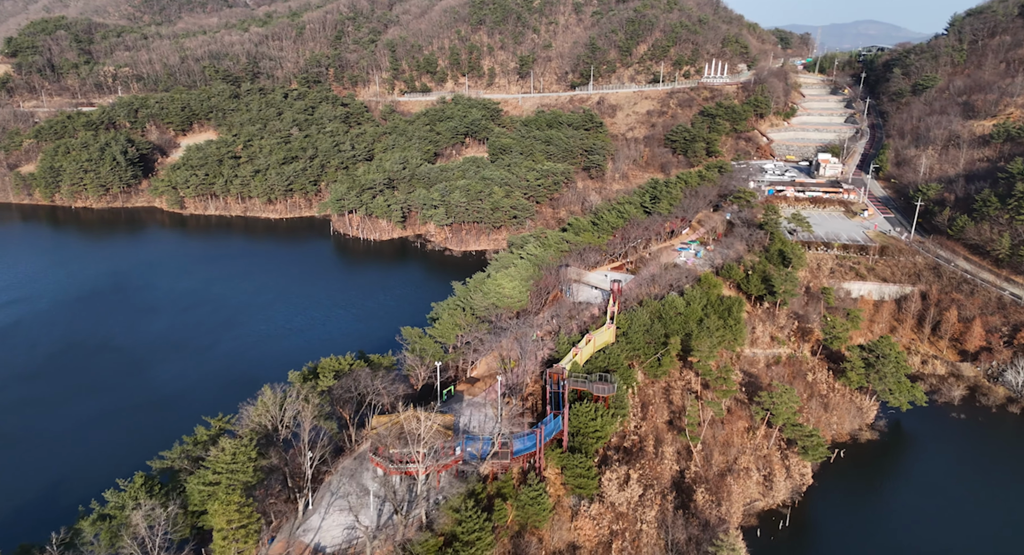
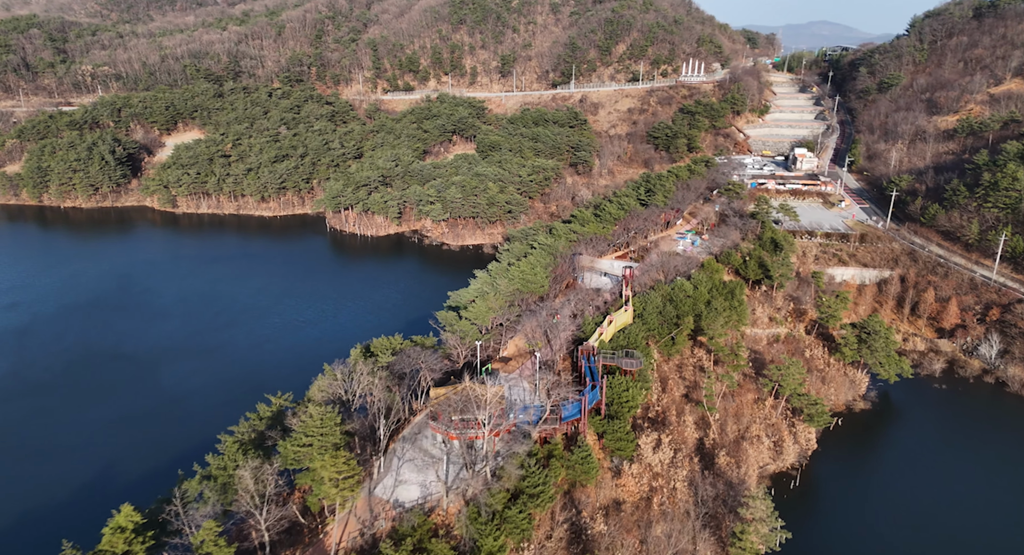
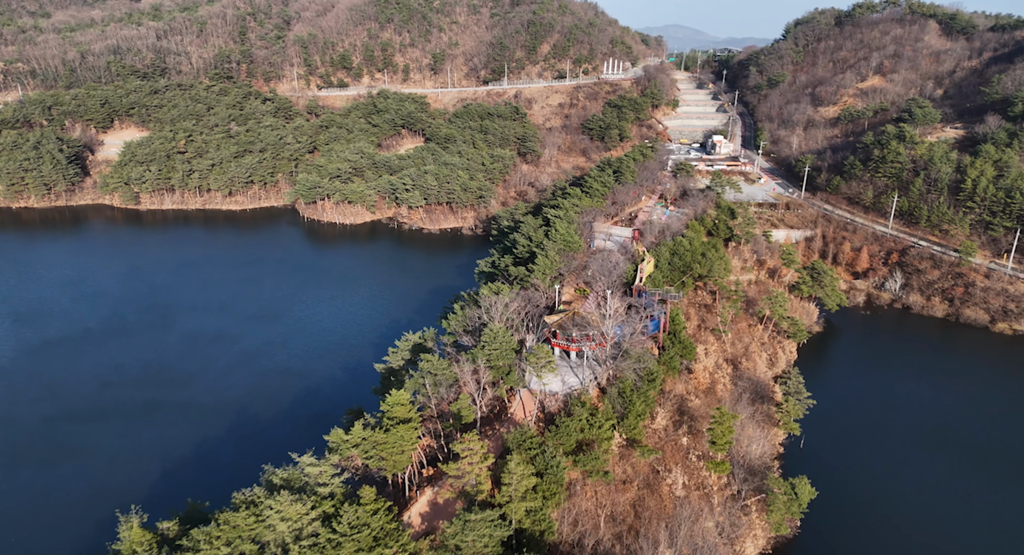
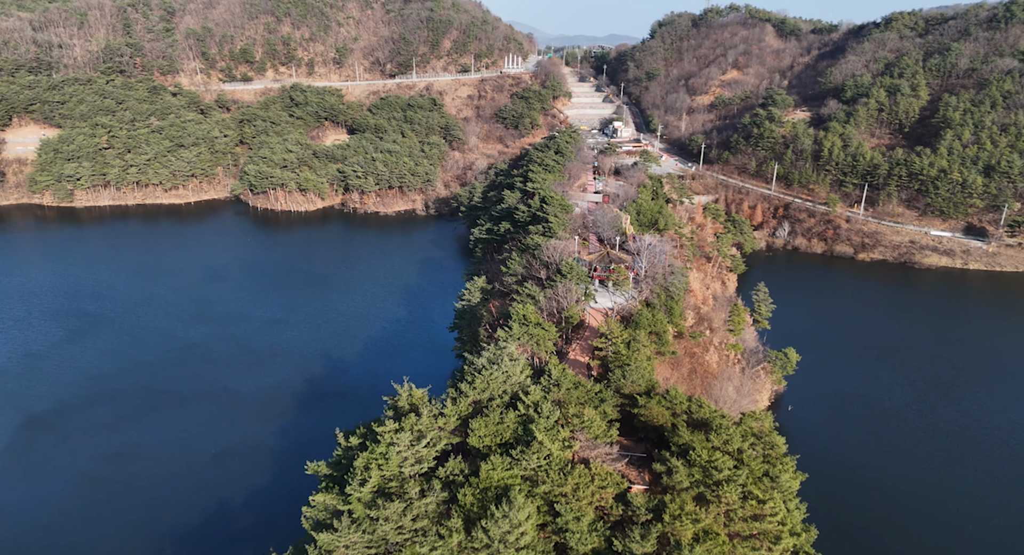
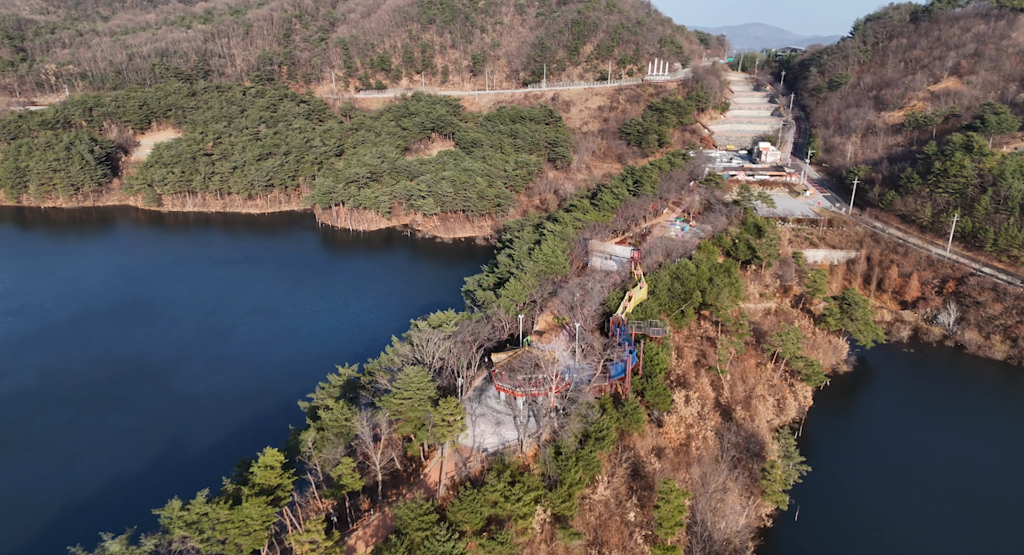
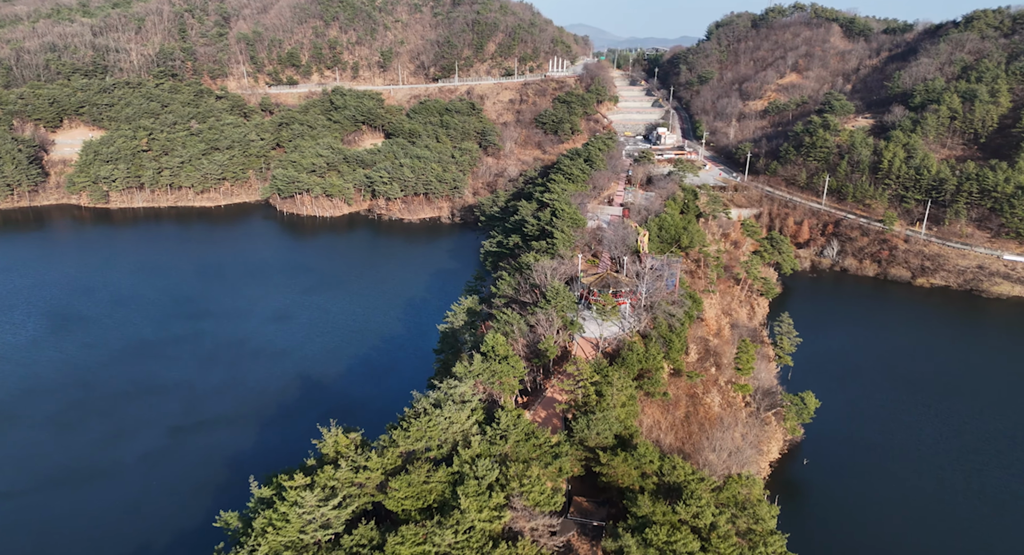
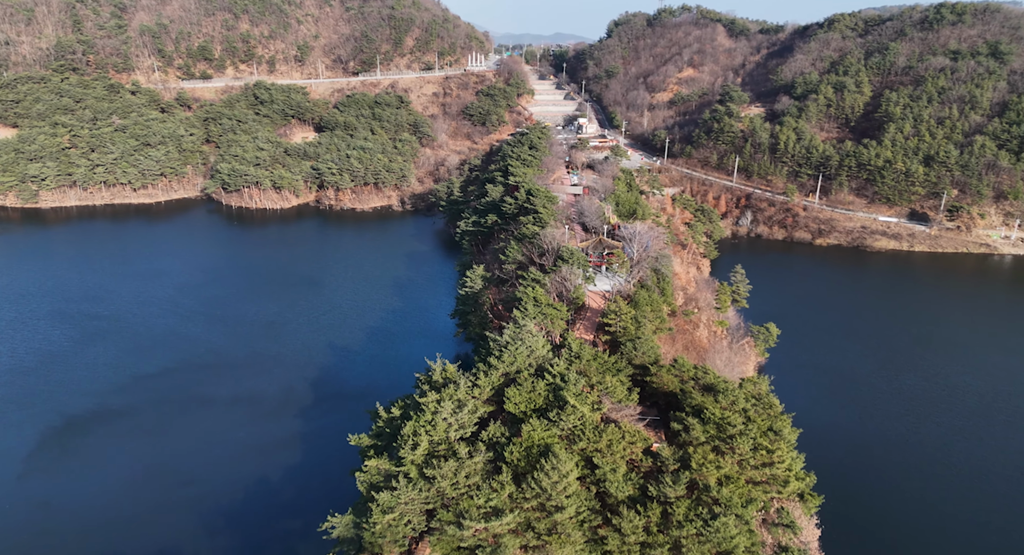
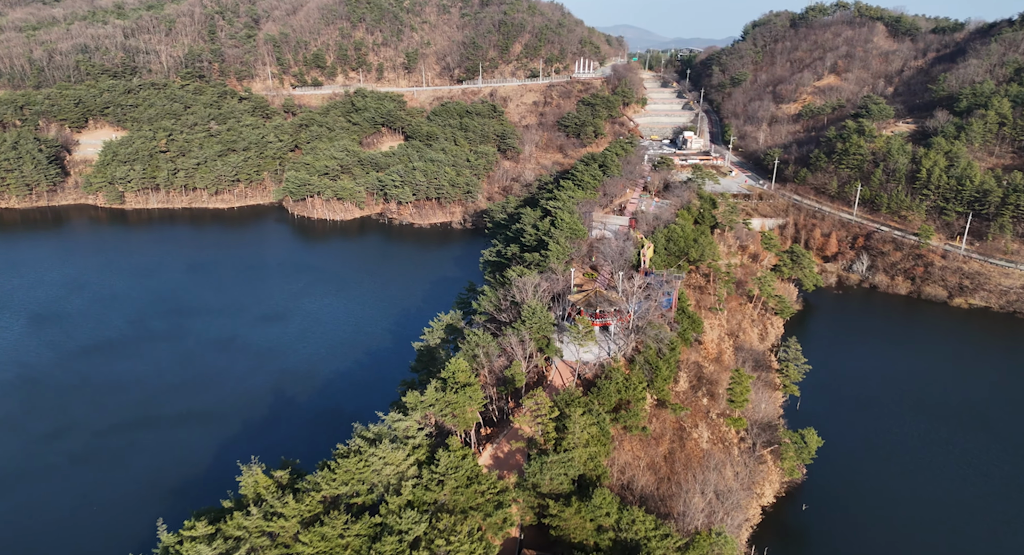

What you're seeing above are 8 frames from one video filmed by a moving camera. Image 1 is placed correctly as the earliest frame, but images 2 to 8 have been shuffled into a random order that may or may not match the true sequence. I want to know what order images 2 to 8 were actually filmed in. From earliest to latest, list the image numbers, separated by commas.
2, 5, 3, 8, 6, 4, 7
